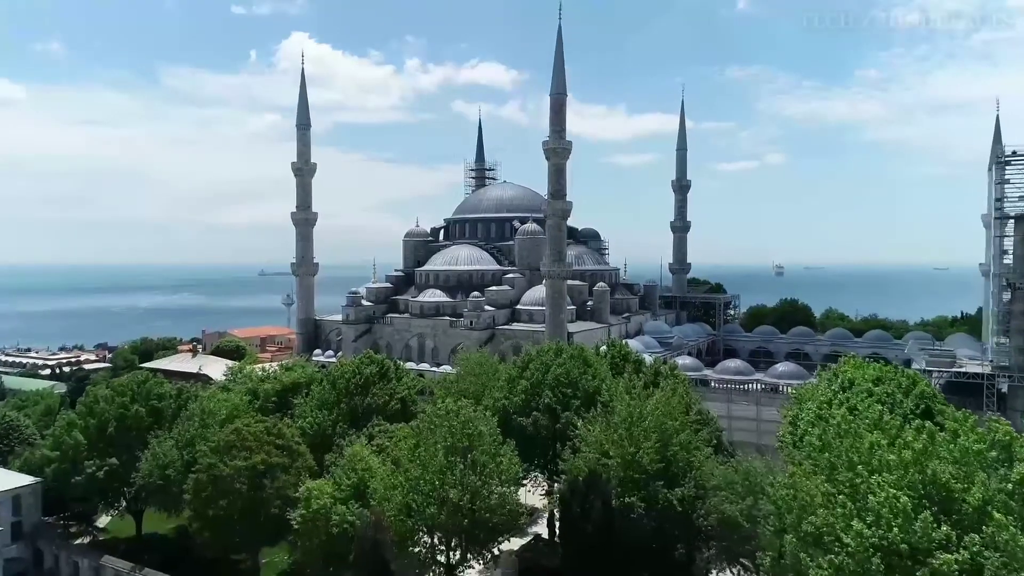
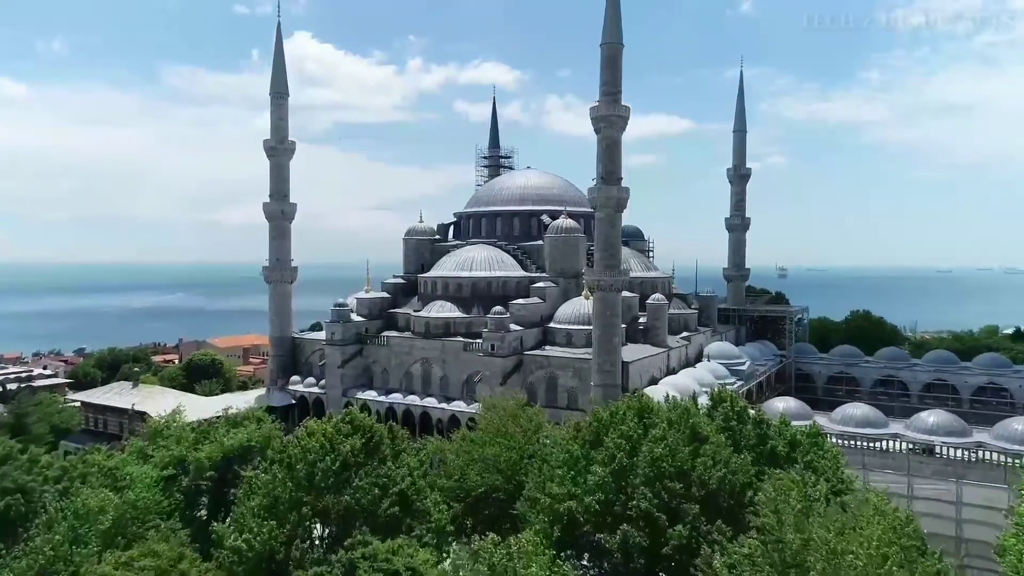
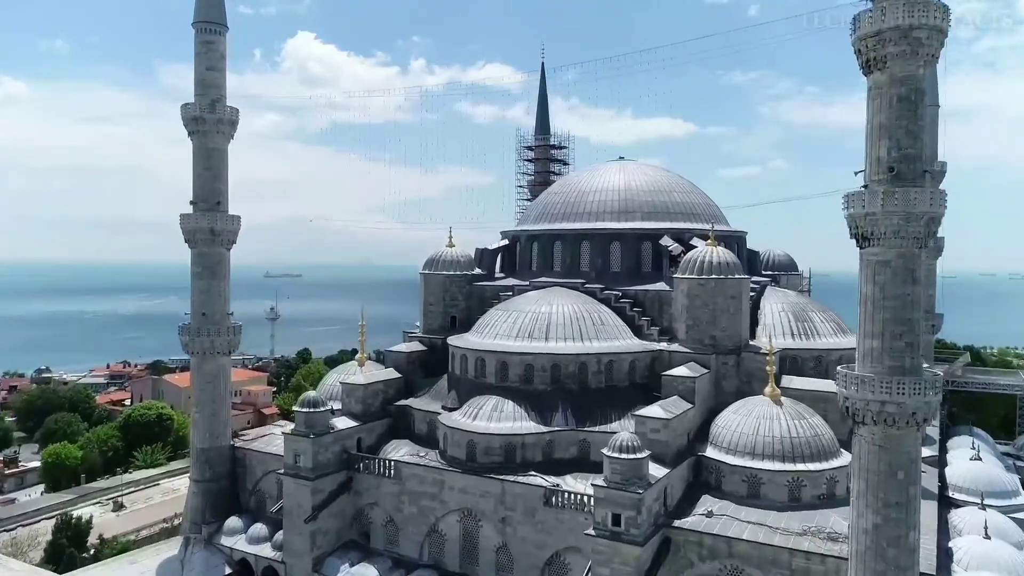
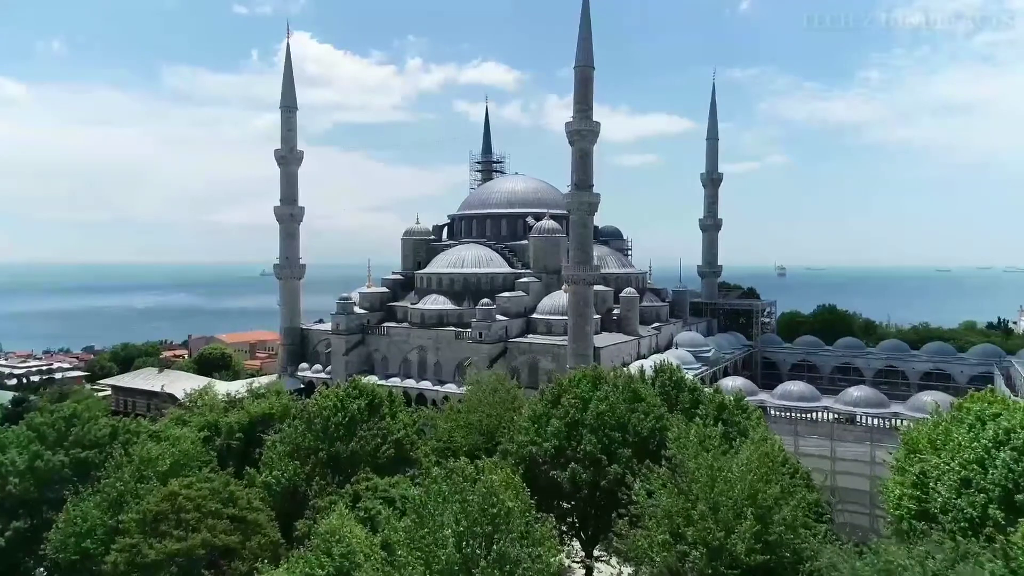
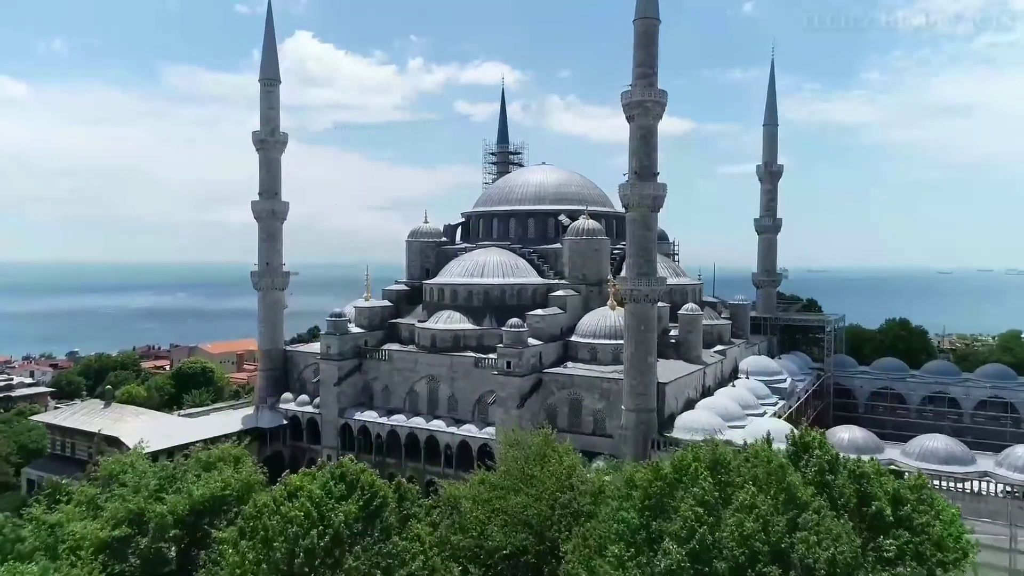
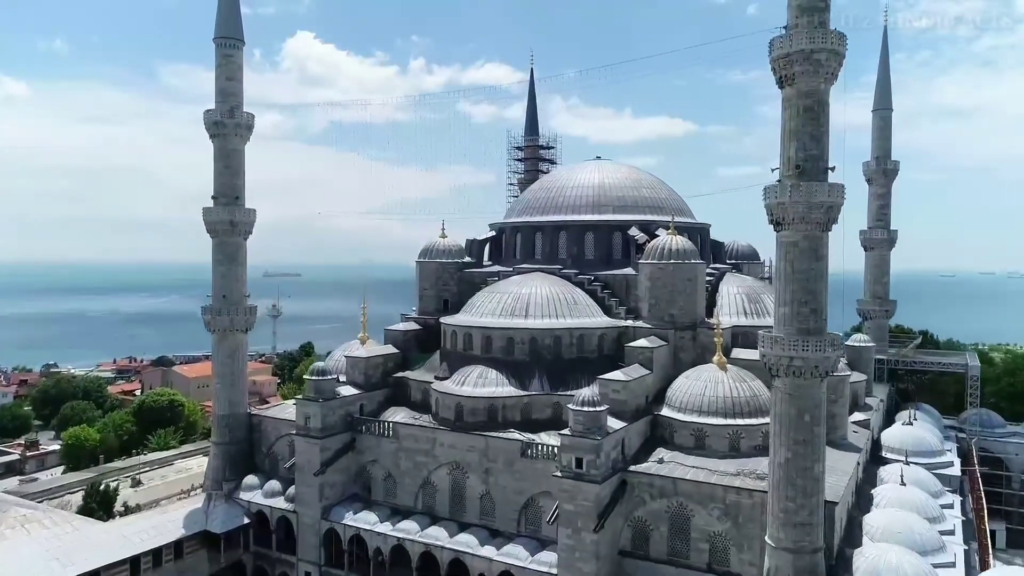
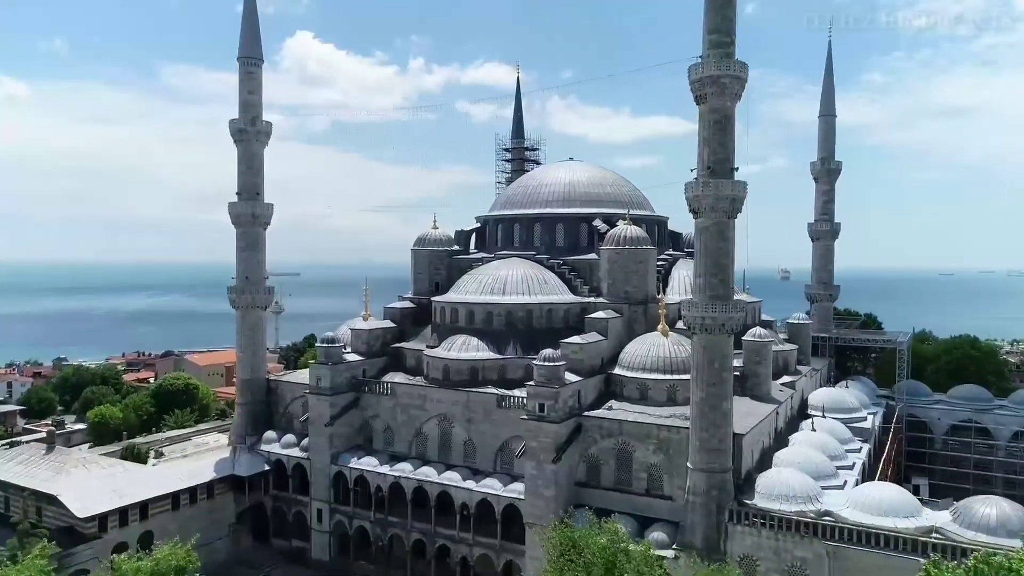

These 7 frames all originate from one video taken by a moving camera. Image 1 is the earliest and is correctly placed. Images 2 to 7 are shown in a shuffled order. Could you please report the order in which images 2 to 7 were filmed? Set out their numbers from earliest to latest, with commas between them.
4, 2, 5, 7, 6, 3
